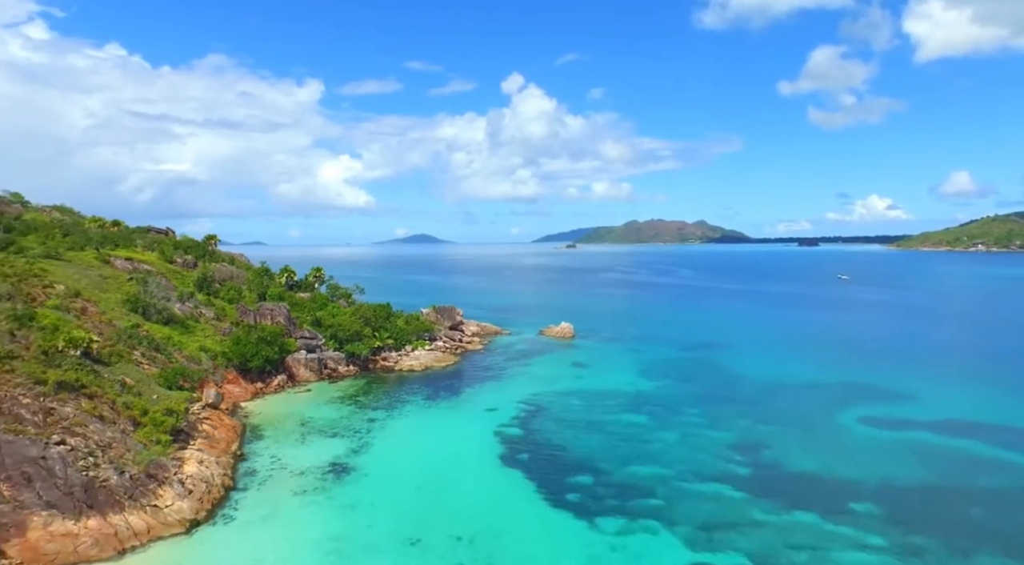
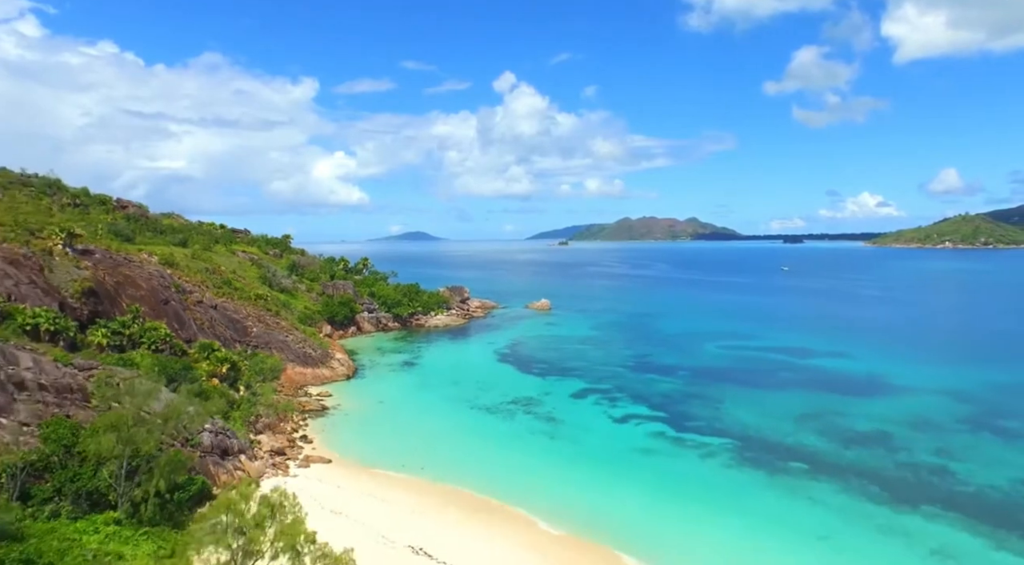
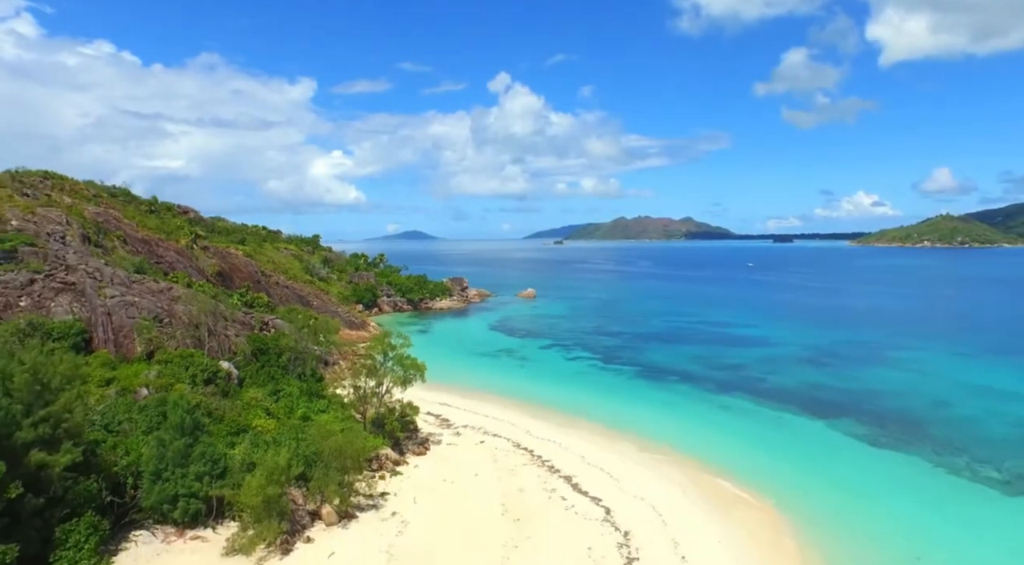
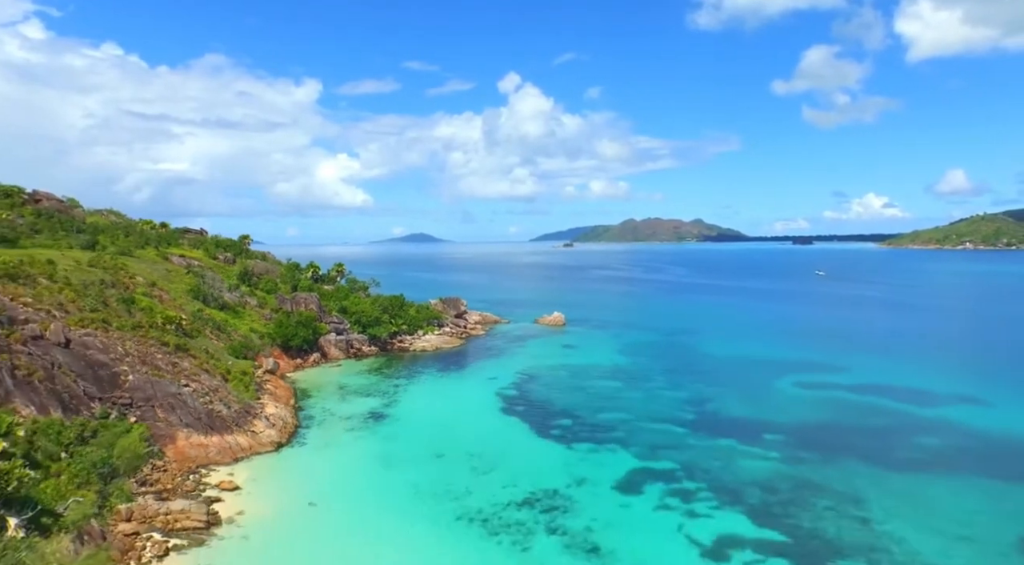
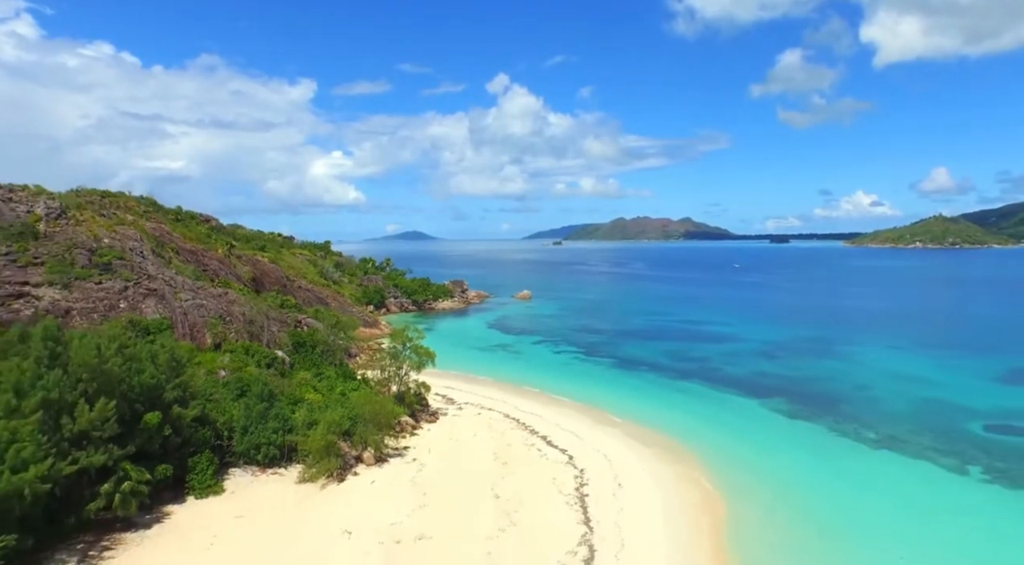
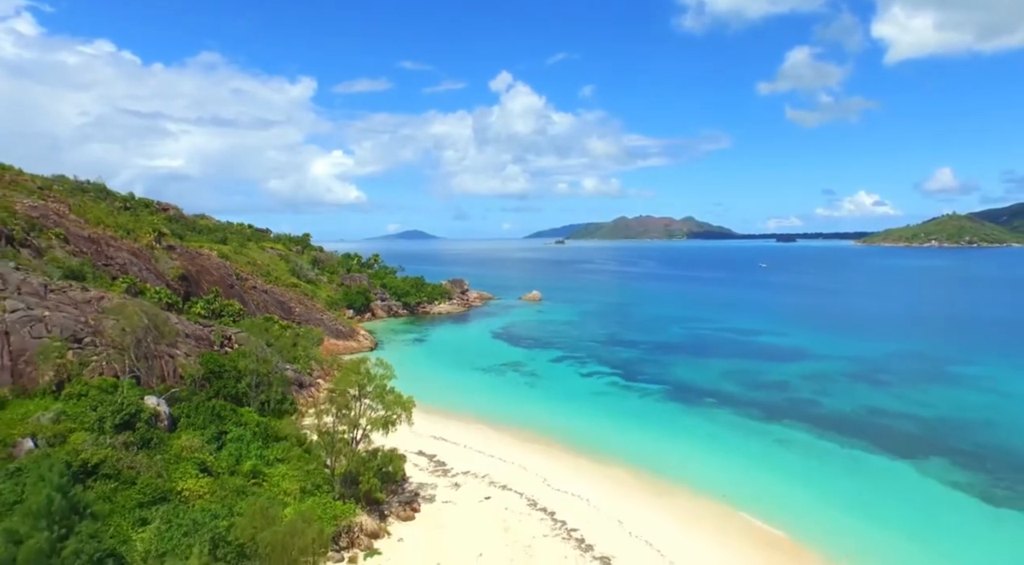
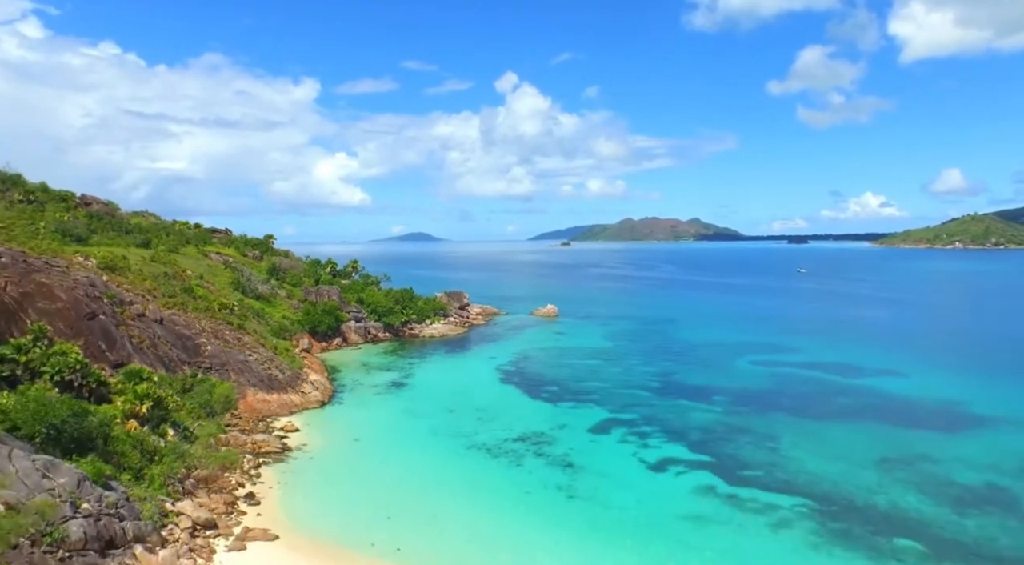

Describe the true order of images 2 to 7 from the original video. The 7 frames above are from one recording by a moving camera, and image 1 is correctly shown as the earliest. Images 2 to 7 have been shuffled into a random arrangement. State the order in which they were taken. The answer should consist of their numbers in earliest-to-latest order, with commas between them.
4, 7, 2, 6, 3, 5
